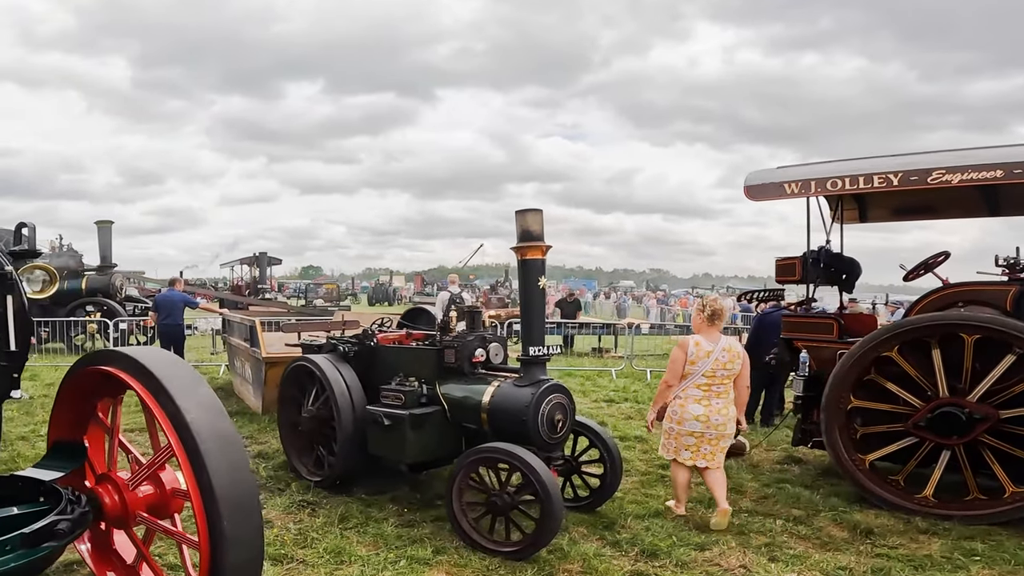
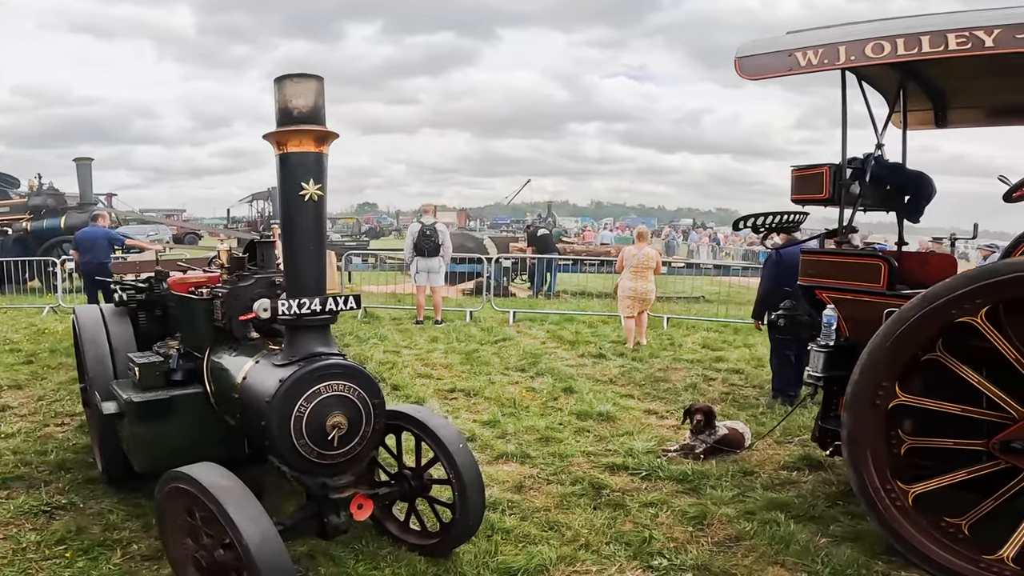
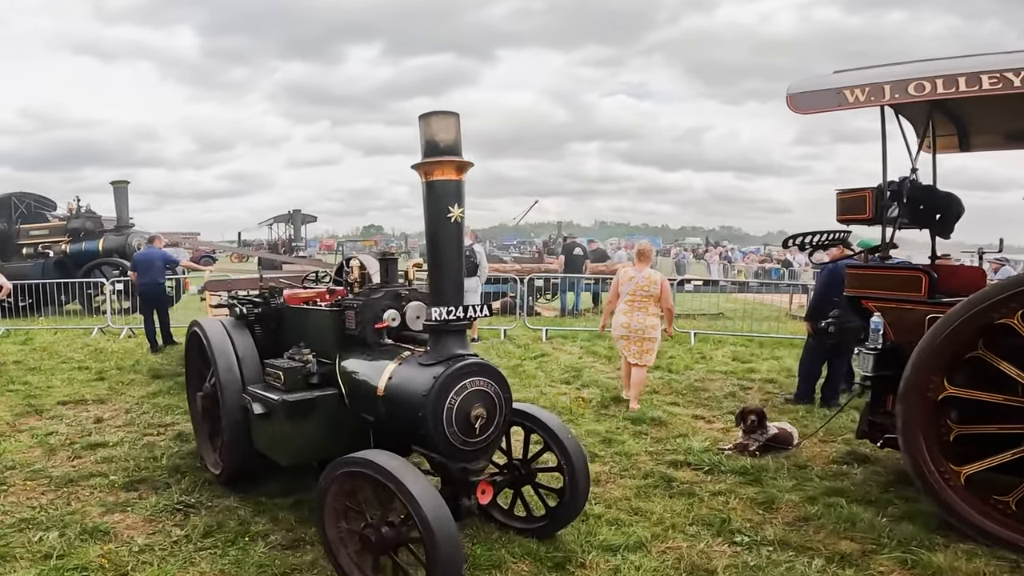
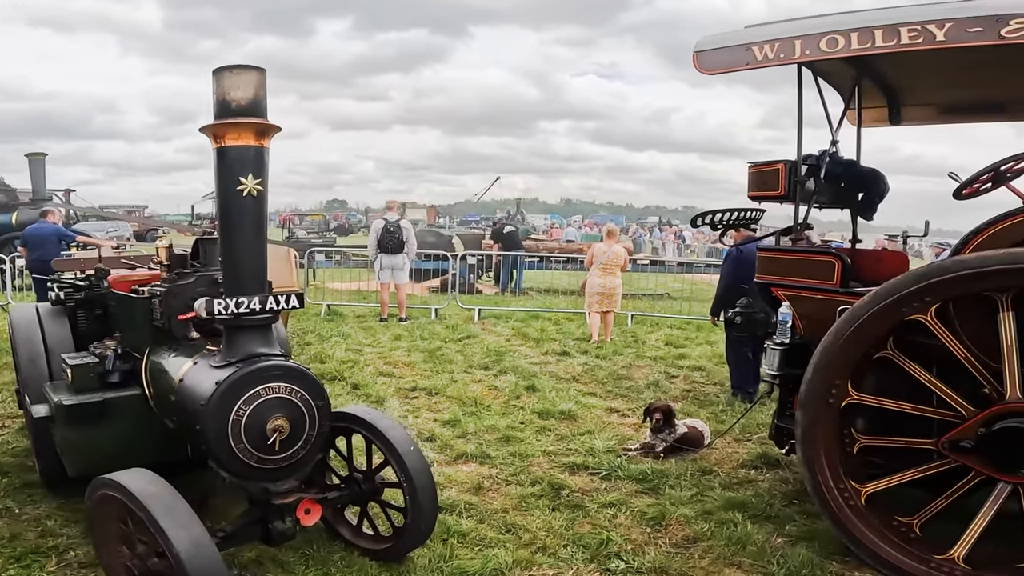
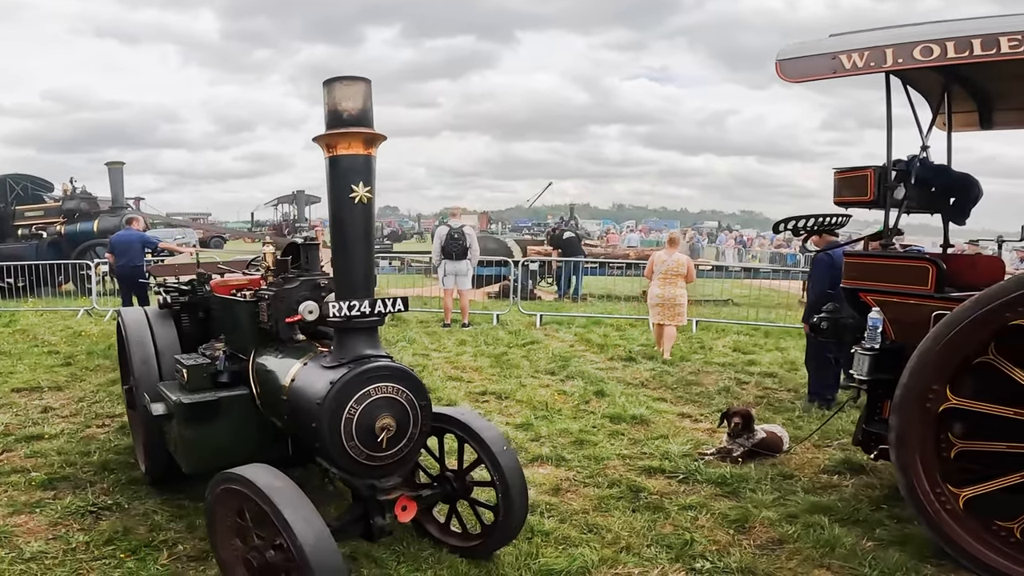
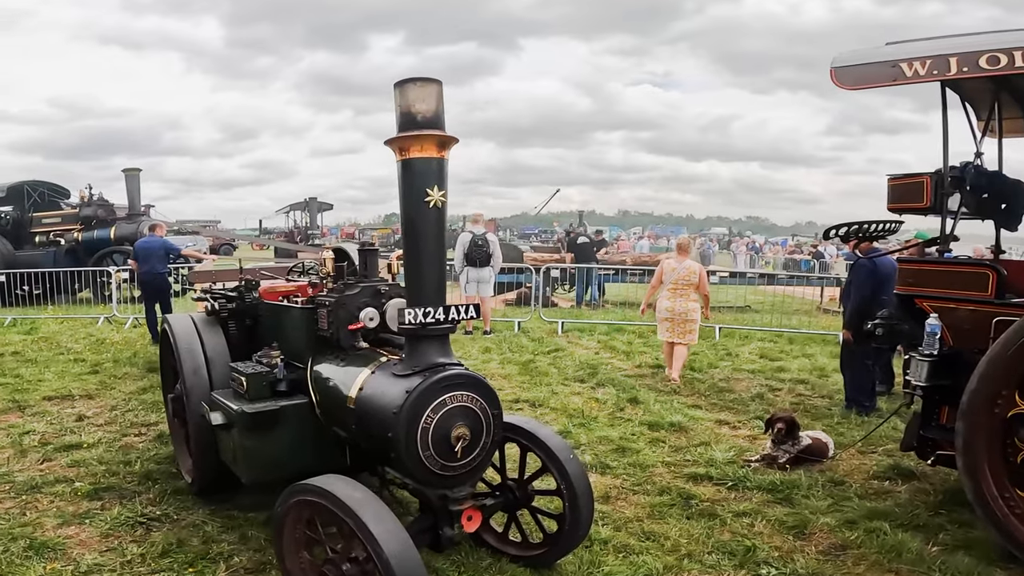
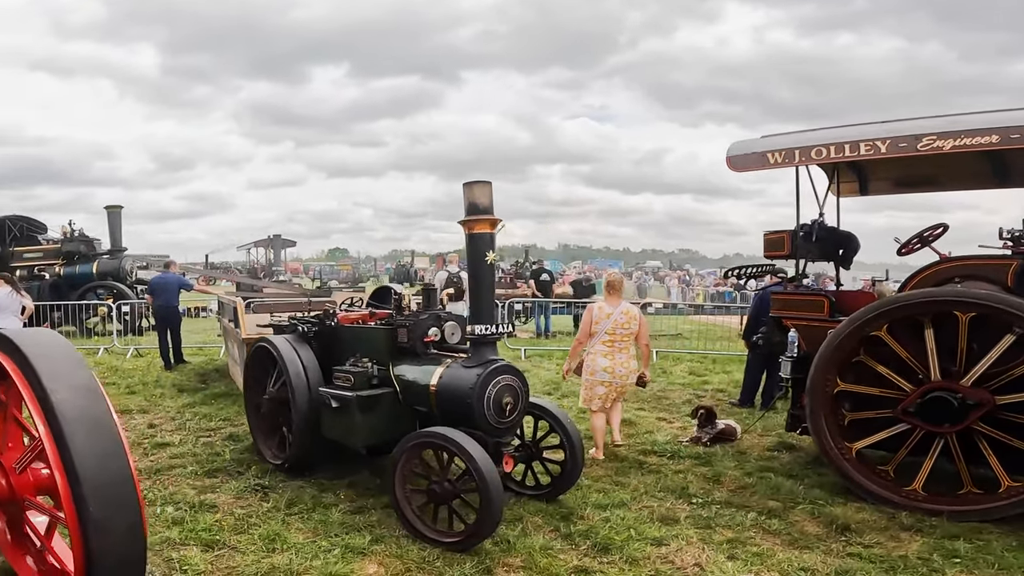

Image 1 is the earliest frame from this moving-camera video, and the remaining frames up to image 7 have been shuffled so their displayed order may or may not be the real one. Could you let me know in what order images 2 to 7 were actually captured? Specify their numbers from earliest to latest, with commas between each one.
7, 3, 6, 5, 2, 4
